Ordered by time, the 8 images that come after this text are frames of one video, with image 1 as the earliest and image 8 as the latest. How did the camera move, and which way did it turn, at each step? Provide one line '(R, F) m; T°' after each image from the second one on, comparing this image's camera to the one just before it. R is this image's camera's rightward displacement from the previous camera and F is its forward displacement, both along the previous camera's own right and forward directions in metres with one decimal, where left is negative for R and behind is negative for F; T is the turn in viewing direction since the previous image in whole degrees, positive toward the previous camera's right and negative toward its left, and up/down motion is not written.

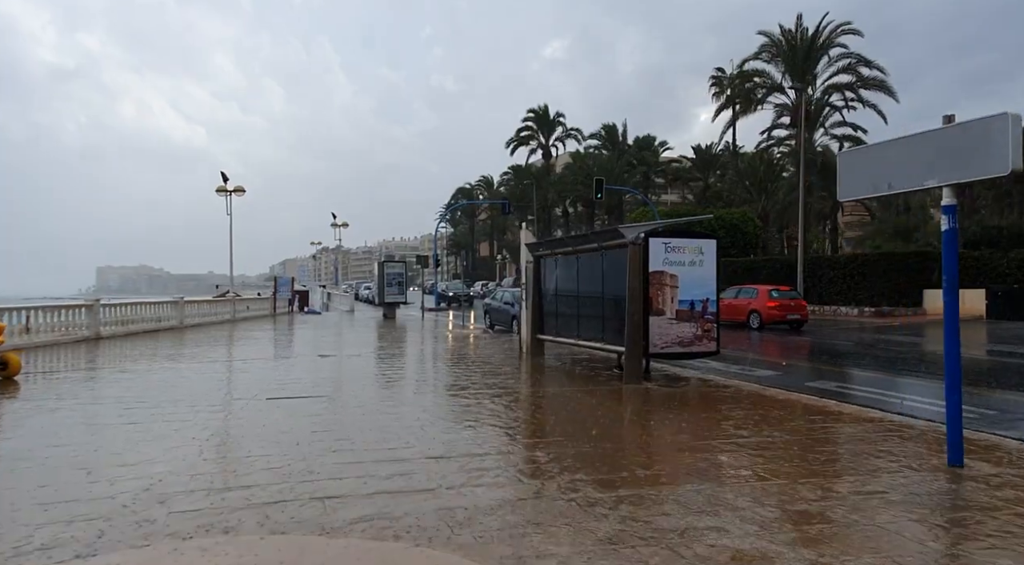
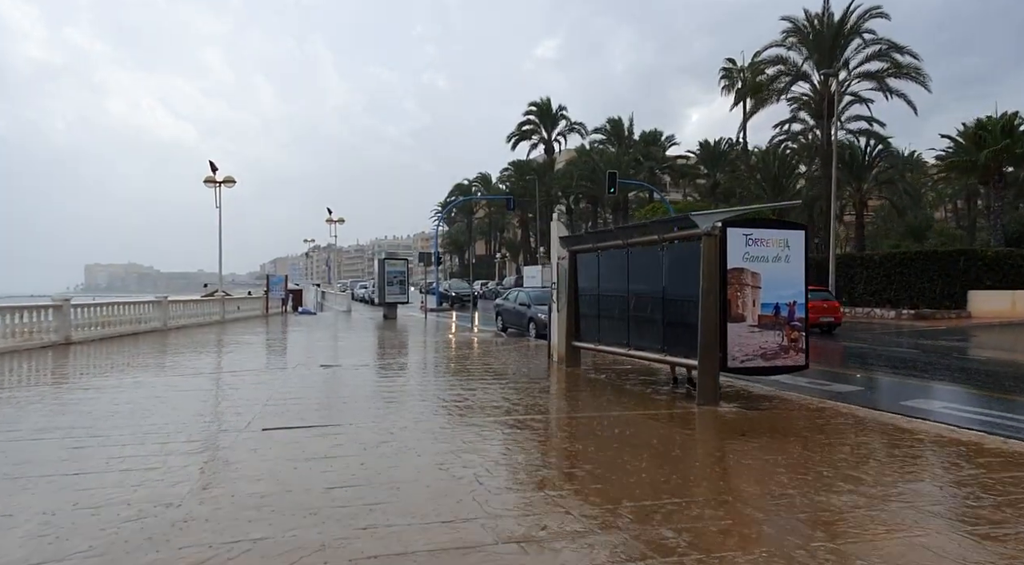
(-0.7, +1.8) m; +1°
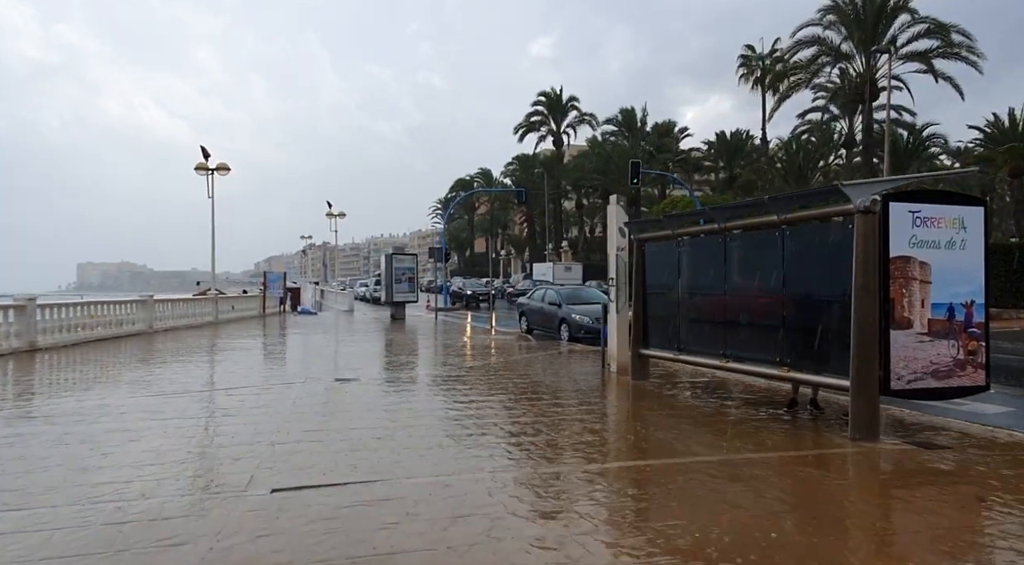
(-0.9, +2.2) m; 0°
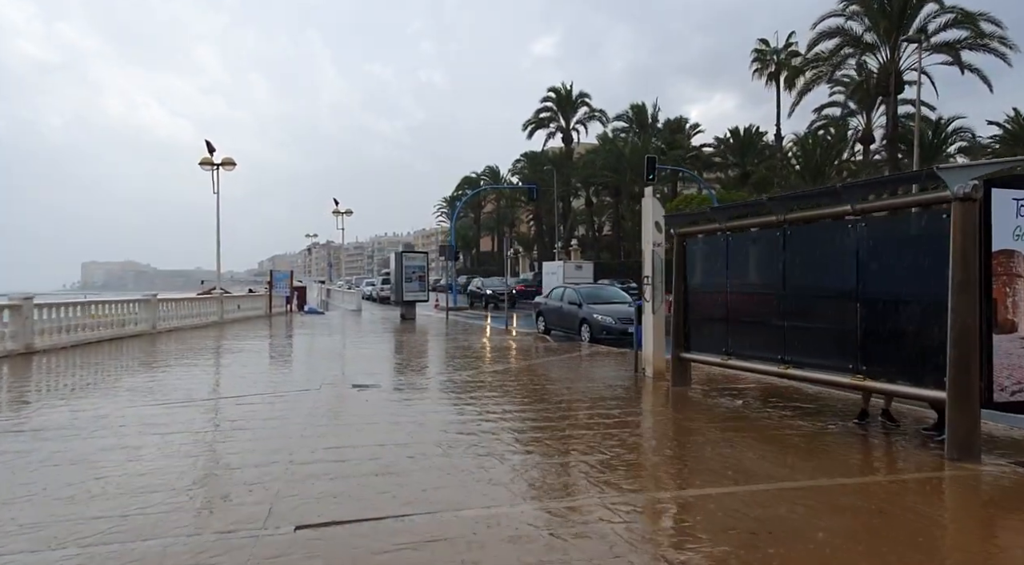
(-0.4, +0.8) m; 0°
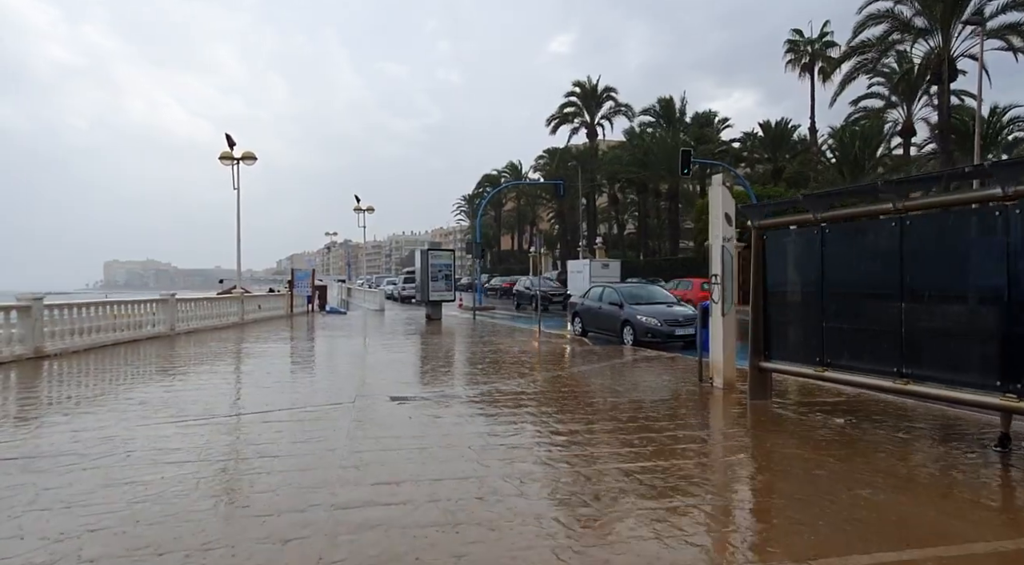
(-0.5, +1.0) m; -1°
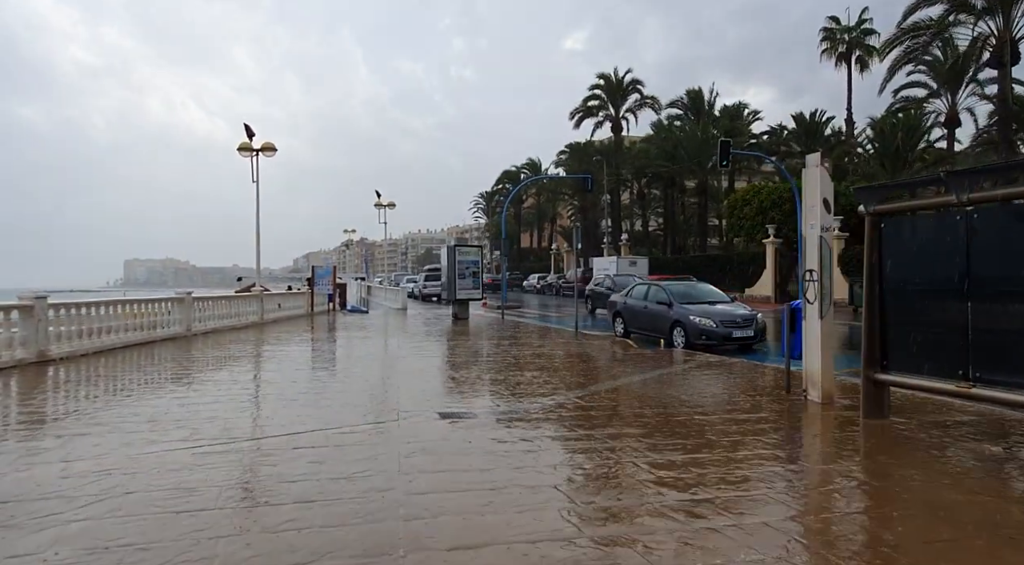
(-0.6, +1.2) m; -1°
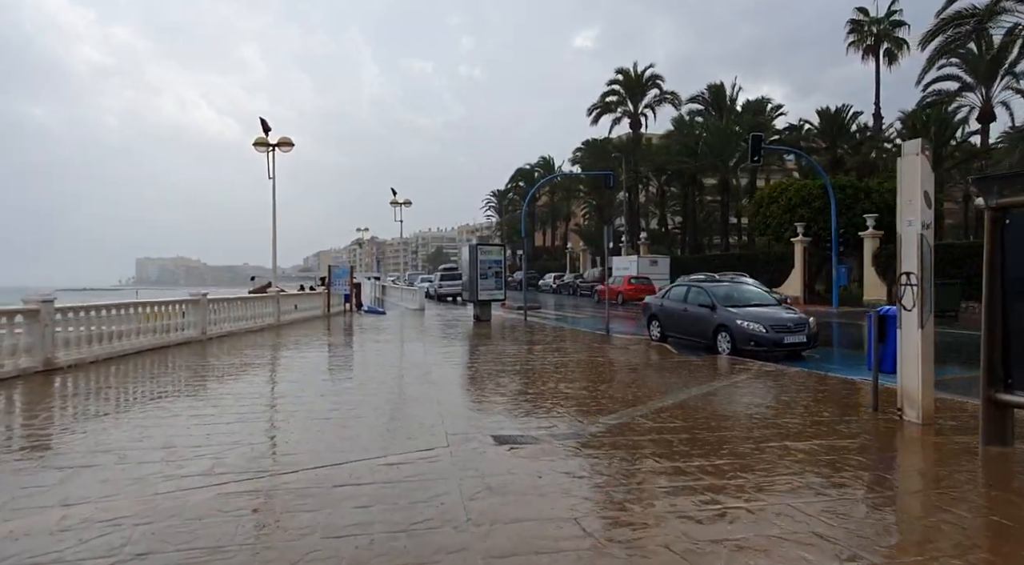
(-0.5, +0.9) m; -1°
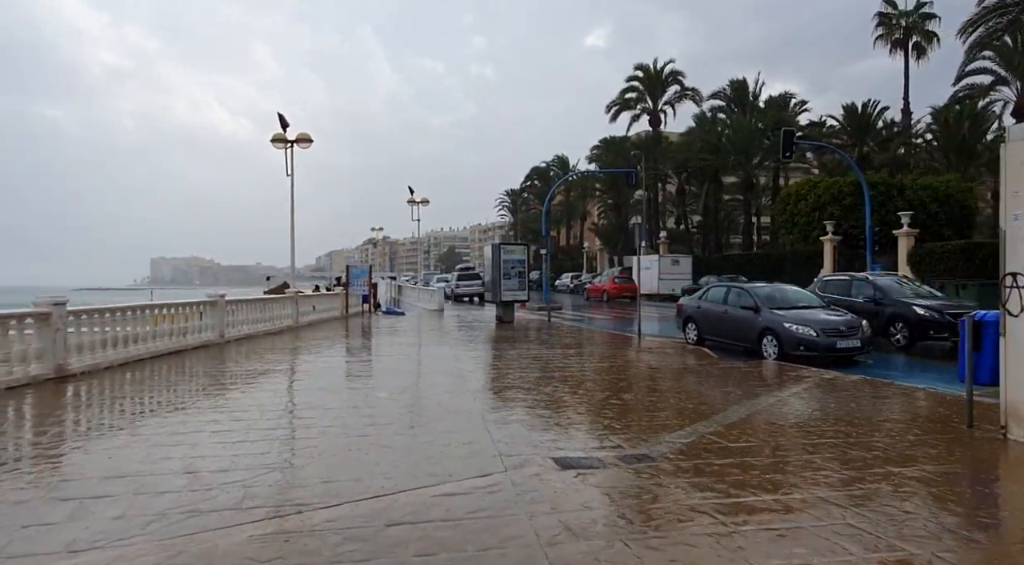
(-0.4, +0.7) m; -1°
